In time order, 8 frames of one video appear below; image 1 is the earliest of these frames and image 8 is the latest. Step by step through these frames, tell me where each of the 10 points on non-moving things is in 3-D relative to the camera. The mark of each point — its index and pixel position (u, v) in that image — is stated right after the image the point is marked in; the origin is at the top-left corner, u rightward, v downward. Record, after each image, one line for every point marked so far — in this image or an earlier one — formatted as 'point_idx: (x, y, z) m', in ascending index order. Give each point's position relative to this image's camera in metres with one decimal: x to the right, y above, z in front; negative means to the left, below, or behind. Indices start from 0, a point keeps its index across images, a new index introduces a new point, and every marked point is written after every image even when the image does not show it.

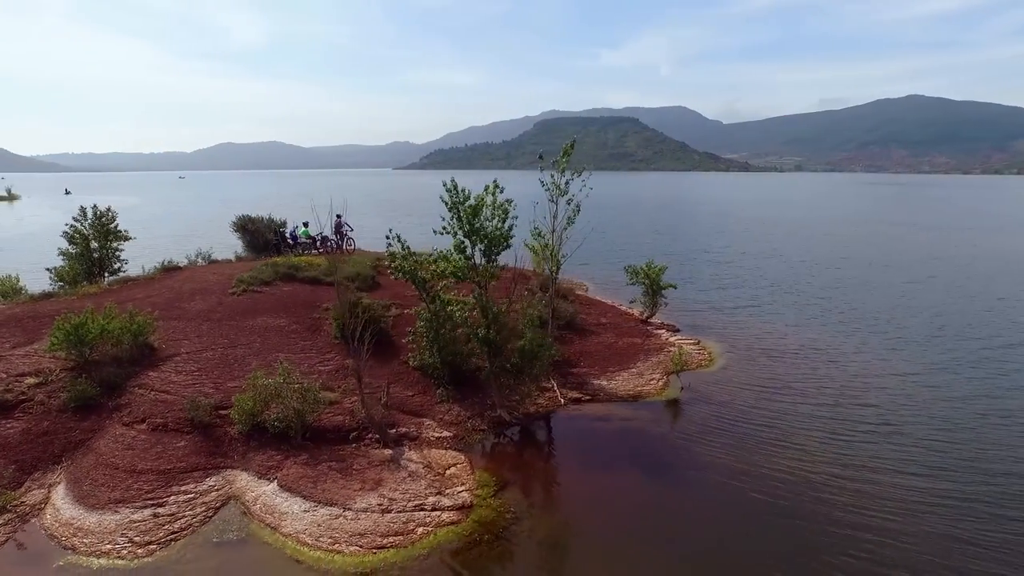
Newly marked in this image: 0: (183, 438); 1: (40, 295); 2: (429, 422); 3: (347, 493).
0: (-5.8, -2.6, +11.0) m
1: (-14.6, -0.1, +19.1) m
2: (-1.7, -2.7, +12.5) m
3: (-2.6, -3.2, +9.7) m
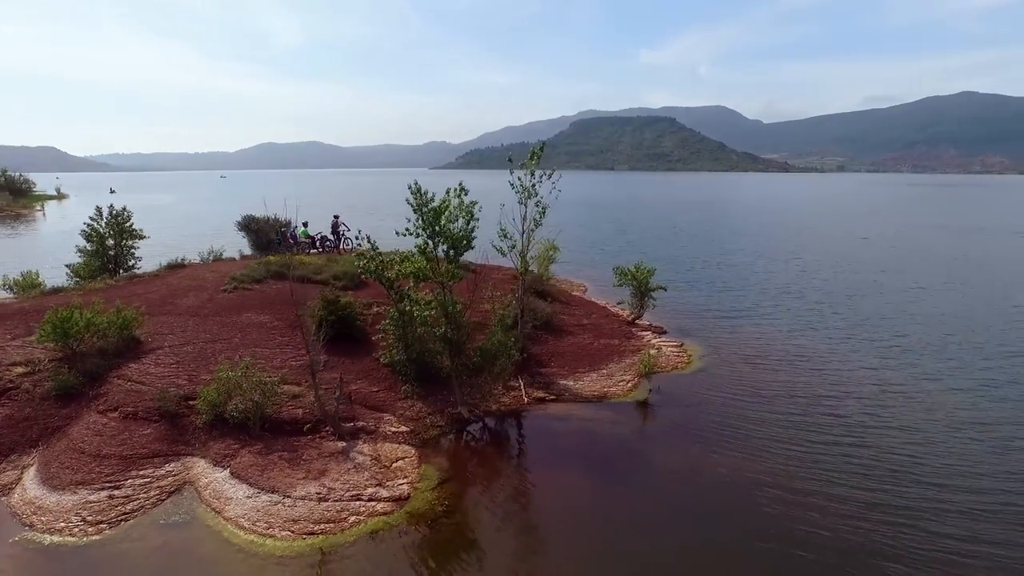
0: (-6.8, -2.6, +11.7) m
1: (-15.1, 0.0, +20.2) m
2: (-2.6, -2.7, +13.0) m
3: (-3.7, -3.2, +10.3) m
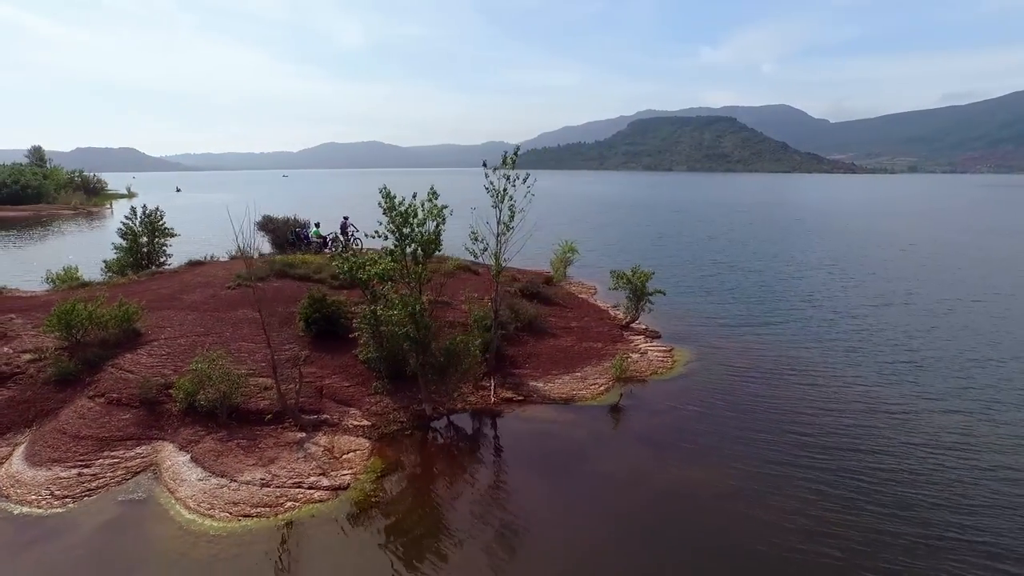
0: (-7.7, -2.5, +12.7) m
1: (-15.2, +0.2, +21.9) m
2: (-3.5, -2.7, +13.6) m
3: (-4.8, -3.1, +11.0) m
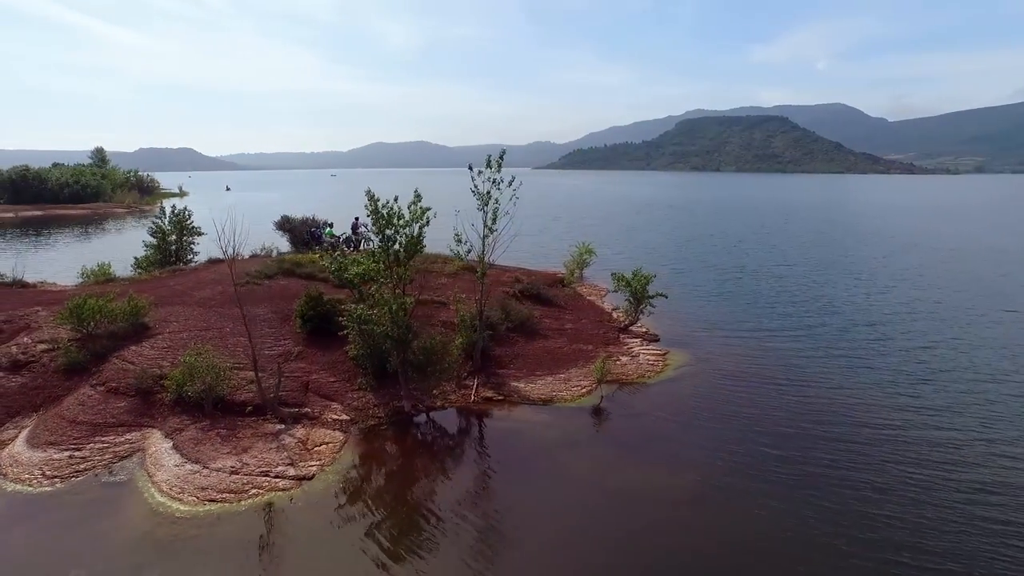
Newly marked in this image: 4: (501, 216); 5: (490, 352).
0: (-8.4, -2.4, +13.5) m
1: (-15.2, +0.4, +23.3) m
2: (-4.0, -2.7, +14.2) m
3: (-5.6, -3.1, +11.7) m
4: (-0.3, +1.8, +15.9) m
5: (-0.6, -1.7, +17.1) m
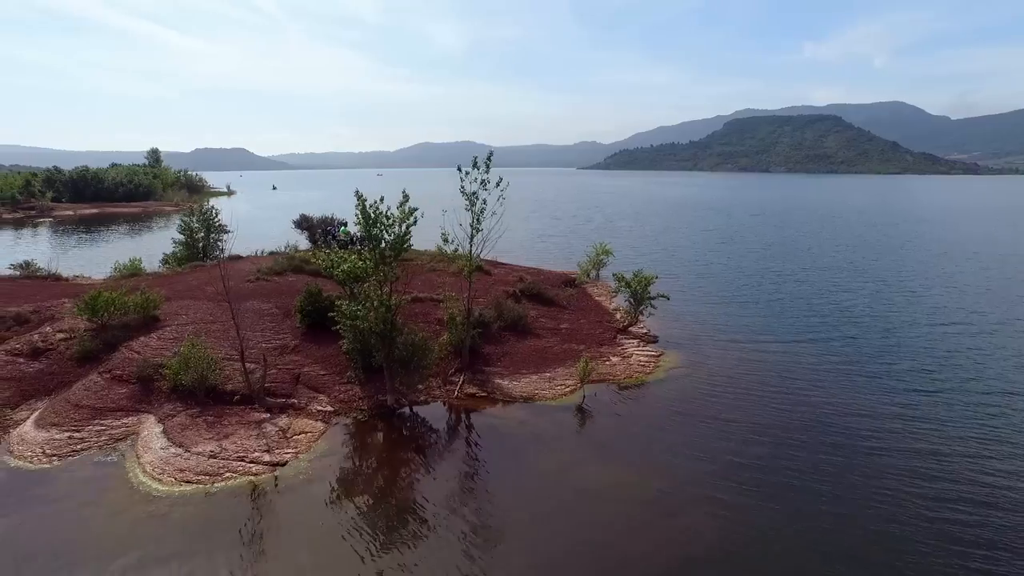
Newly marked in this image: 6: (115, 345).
0: (-8.9, -2.3, +14.5) m
1: (-15.0, +0.6, +24.6) m
2: (-4.5, -2.6, +14.8) m
3: (-6.2, -3.0, +12.4) m
4: (-0.6, +1.9, +16.2) m
5: (-0.9, -1.7, +17.5) m
6: (-10.4, -1.5, +16.4) m
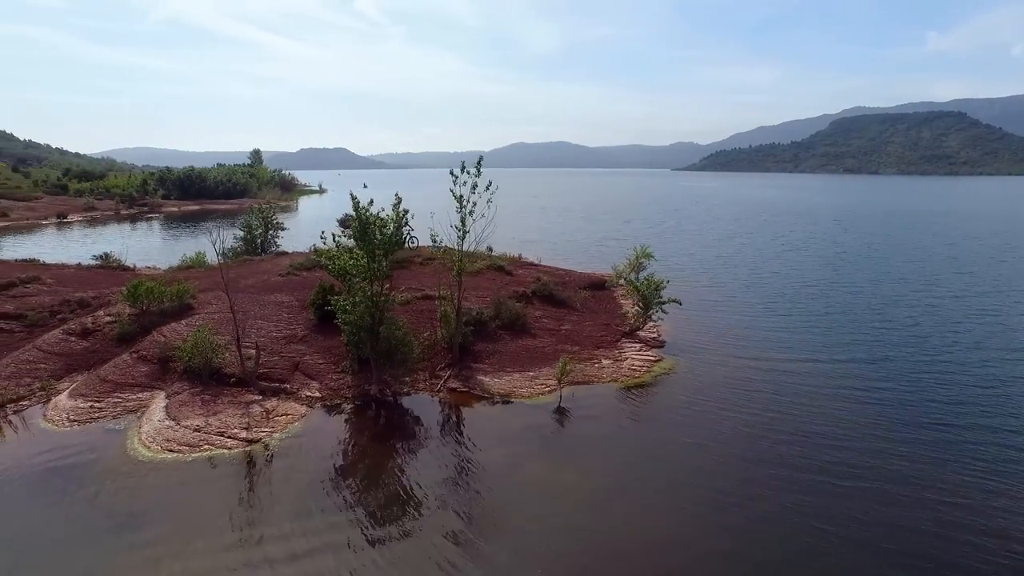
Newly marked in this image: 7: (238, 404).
0: (-9.5, -2.0, +16.4) m
1: (-14.1, +1.0, +27.3) m
2: (-5.1, -2.5, +16.1) m
3: (-7.2, -2.8, +14.0) m
4: (-1.0, +1.9, +17.0) m
5: (-1.2, -1.7, +18.3) m
6: (-10.7, -1.2, +18.5) m
7: (-6.4, -2.7, +14.6) m
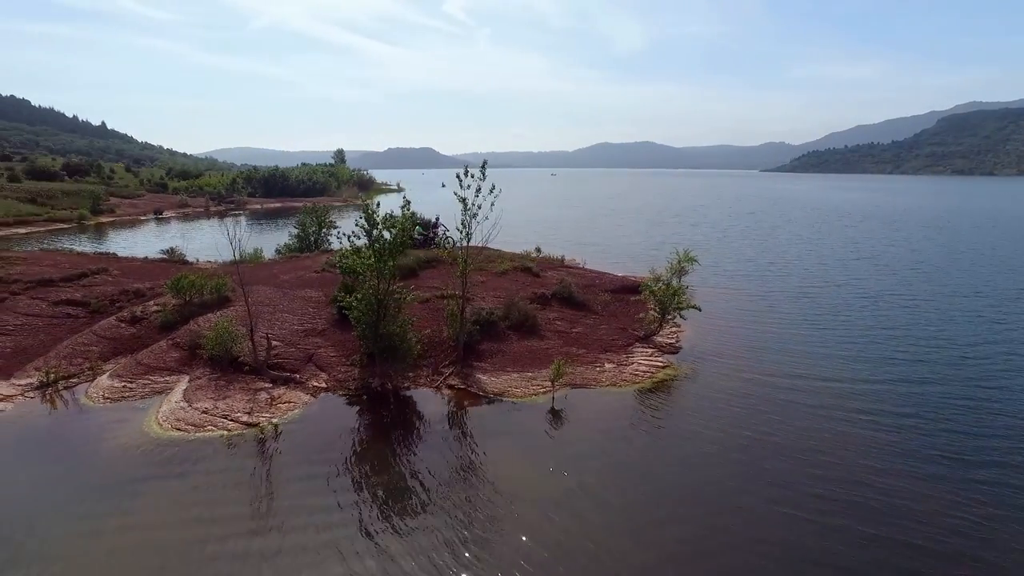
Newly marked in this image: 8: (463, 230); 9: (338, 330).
0: (-9.5, -1.8, +18.0) m
1: (-12.6, +1.3, +29.4) m
2: (-5.3, -2.4, +17.2) m
3: (-7.6, -2.7, +15.3) m
4: (-0.9, +1.8, +17.5) m
5: (-1.0, -1.7, +18.9) m
6: (-10.4, -1.0, +20.2) m
7: (-6.7, -2.6, +15.9) m
8: (-1.3, +1.5, +17.4) m
9: (-5.4, -1.3, +19.5) m
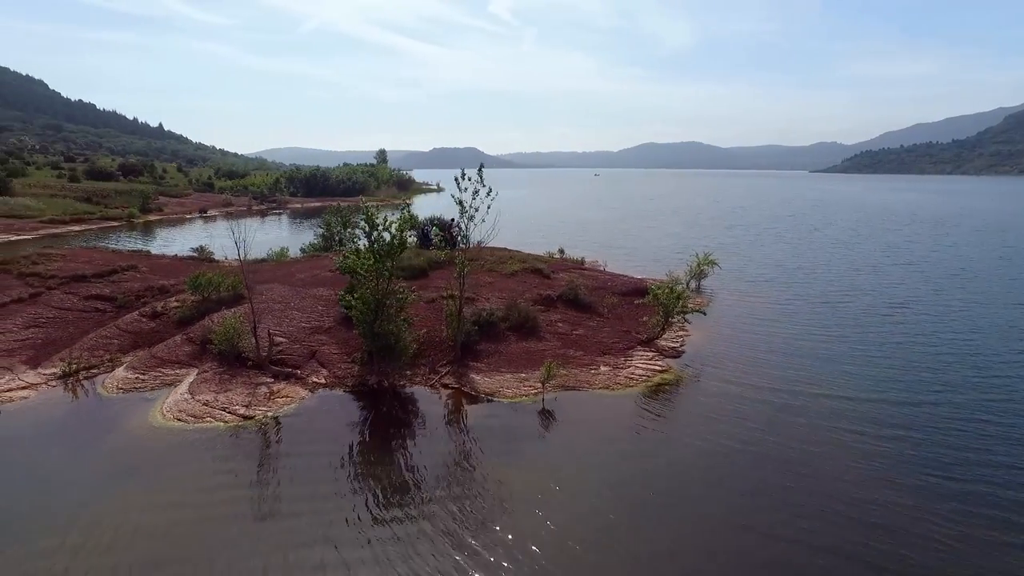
0: (-9.6, -1.8, +18.9) m
1: (-11.9, +1.5, +30.4) m
2: (-5.4, -2.4, +17.8) m
3: (-7.9, -2.7, +16.1) m
4: (-1.0, +1.8, +17.8) m
5: (-1.1, -1.8, +19.2) m
6: (-10.4, -0.9, +21.2) m
7: (-6.9, -2.6, +16.6) m
8: (-1.4, +1.5, +17.7) m
9: (-5.4, -1.3, +20.1) m
